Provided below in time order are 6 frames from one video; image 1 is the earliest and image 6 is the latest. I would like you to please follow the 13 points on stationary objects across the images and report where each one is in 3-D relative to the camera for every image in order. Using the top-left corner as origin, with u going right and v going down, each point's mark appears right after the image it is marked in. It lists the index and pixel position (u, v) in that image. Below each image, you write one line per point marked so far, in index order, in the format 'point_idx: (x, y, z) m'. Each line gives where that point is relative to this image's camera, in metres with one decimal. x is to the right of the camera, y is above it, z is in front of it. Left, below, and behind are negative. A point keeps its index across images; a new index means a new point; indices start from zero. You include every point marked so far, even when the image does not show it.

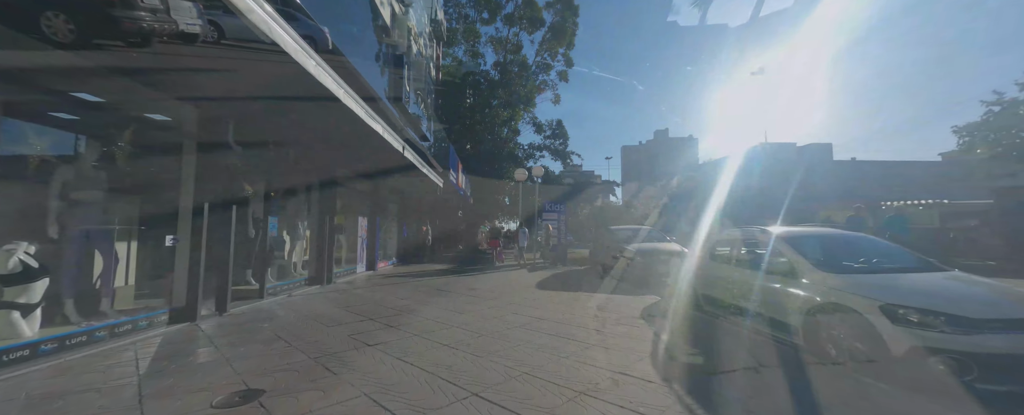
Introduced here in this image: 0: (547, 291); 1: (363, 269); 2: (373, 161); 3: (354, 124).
0: (+0.8, -1.8, +7.5) m
1: (-4.7, -2.0, +10.9) m
2: (-3.8, +1.3, +9.7) m
3: (-2.9, +1.5, +6.4) m
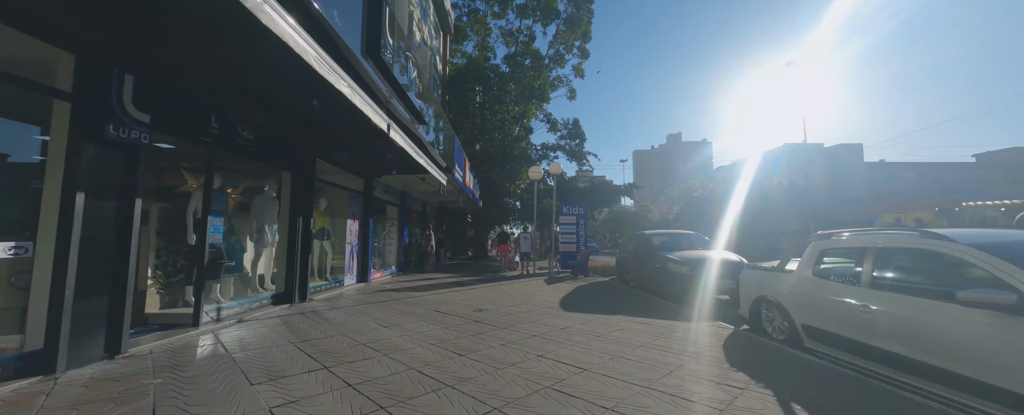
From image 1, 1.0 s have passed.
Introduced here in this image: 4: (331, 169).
0: (+1.1, -1.8, +5.8) m
1: (-4.3, -2.0, +9.3) m
2: (-3.4, +1.3, +8.1) m
3: (-2.6, +1.6, +4.8) m
4: (-4.2, +1.0, +8.1) m
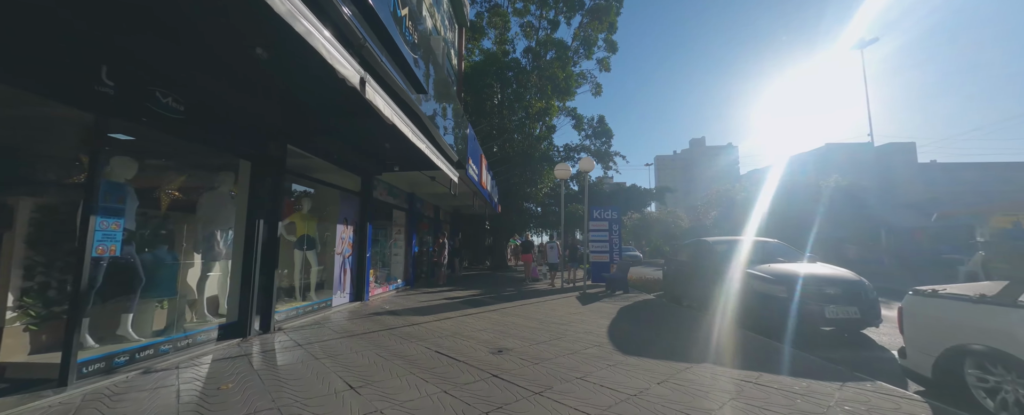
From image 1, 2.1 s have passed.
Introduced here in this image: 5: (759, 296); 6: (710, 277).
0: (+1.5, -1.7, +3.8) m
1: (-3.7, -2.1, +7.7) m
2: (-2.9, +1.2, +6.5) m
3: (-2.3, +1.6, +3.1) m
4: (-3.7, +0.9, +6.6) m
5: (+4.2, -1.5, +6.0) m
6: (+4.6, -1.6, +8.2) m
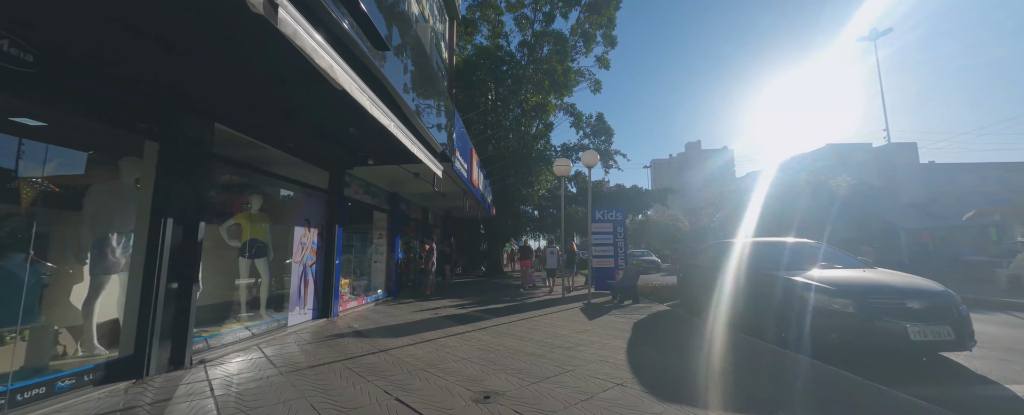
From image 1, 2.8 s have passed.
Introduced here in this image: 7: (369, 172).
0: (+1.4, -1.6, +2.7) m
1: (-3.8, -2.1, +6.4) m
2: (-3.0, +1.3, +5.3) m
3: (-2.4, +1.7, +2.0) m
4: (-3.8, +1.0, +5.4) m
5: (+4.1, -1.4, +4.8) m
6: (+4.5, -1.5, +7.1) m
7: (-3.3, +0.8, +7.9) m
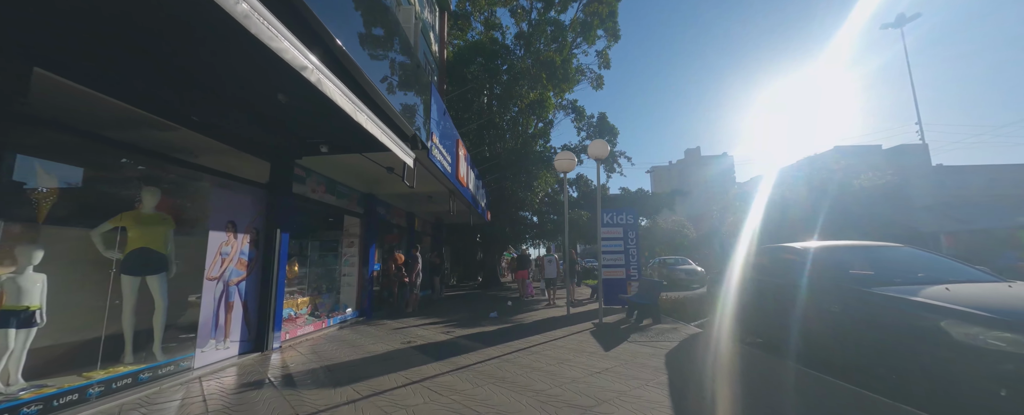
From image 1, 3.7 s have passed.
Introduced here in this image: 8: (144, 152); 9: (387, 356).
0: (+1.3, -1.5, +1.1) m
1: (-3.9, -2.0, +4.9) m
2: (-3.2, +1.3, +3.8) m
3: (-2.5, +1.9, +0.5) m
4: (-3.9, +1.0, +3.9) m
5: (+4.0, -1.3, +3.3) m
6: (+4.4, -1.4, +5.5) m
7: (-3.4, +0.8, +6.4) m
8: (-4.1, +0.6, +3.8) m
9: (-1.8, -2.1, +5.0) m
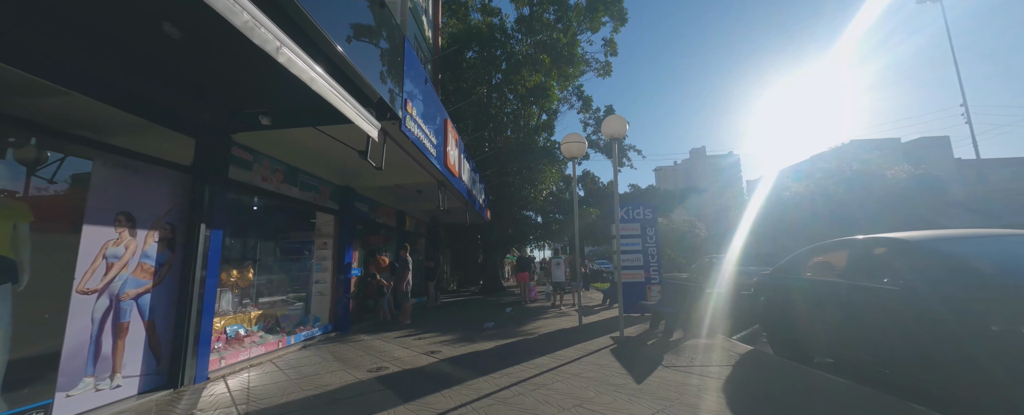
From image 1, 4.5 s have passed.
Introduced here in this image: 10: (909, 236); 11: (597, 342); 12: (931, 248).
0: (+1.2, -1.2, -0.2) m
1: (-3.9, -1.9, +3.6) m
2: (-3.3, +1.5, +2.6) m
3: (-2.7, +2.1, -0.7) m
4: (-4.0, +1.1, +2.7) m
5: (+3.9, -1.0, +1.9) m
6: (+4.3, -1.2, +4.2) m
7: (-3.5, +0.9, +5.2) m
8: (-4.1, +0.8, +2.5) m
9: (-1.8, -2.0, +3.7) m
10: (+5.0, -0.4, +4.5) m
11: (+1.4, -2.2, +5.8) m
12: (+4.9, -0.5, +4.4) m
